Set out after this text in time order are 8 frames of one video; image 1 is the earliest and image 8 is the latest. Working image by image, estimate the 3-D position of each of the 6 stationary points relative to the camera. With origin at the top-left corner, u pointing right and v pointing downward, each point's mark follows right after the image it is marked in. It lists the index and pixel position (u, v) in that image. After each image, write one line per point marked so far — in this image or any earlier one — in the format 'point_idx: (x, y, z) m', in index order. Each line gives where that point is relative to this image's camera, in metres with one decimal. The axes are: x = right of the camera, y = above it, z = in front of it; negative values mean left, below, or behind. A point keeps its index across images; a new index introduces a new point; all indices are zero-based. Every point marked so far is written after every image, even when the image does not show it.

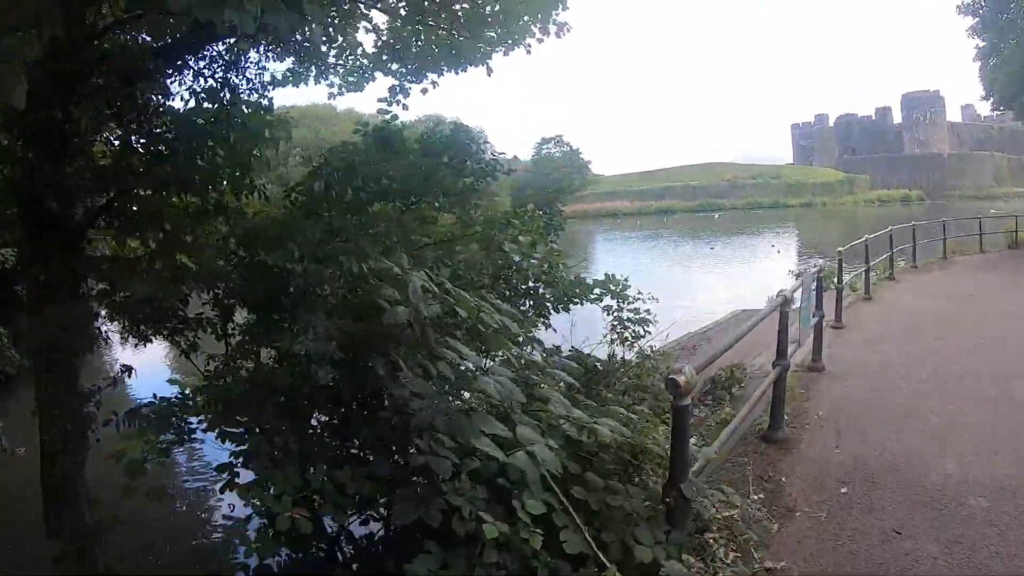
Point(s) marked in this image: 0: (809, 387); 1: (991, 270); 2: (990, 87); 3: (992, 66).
0: (+2.1, -0.7, +4.5) m
1: (+6.8, +0.3, +9.0) m
2: (+11.0, +4.5, +14.4) m
3: (+10.8, +4.9, +14.2) m
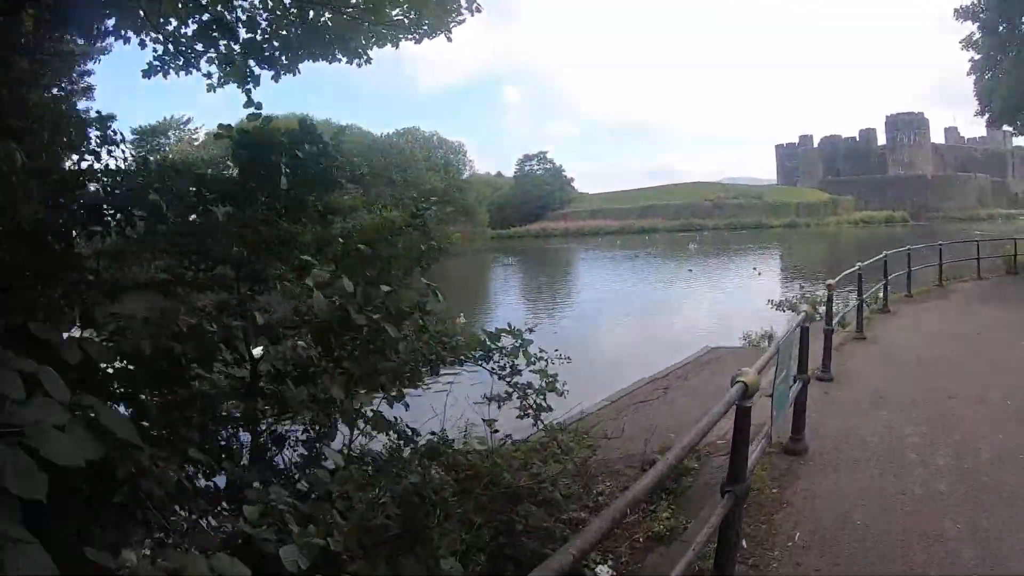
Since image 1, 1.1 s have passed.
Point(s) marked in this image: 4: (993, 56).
0: (+1.4, -1.0, +3.3) m
1: (+6.0, -0.2, +7.9) m
2: (+10.1, +3.9, +13.5) m
3: (+10.0, +4.3, +13.3) m
4: (+10.0, +4.8, +13.1) m
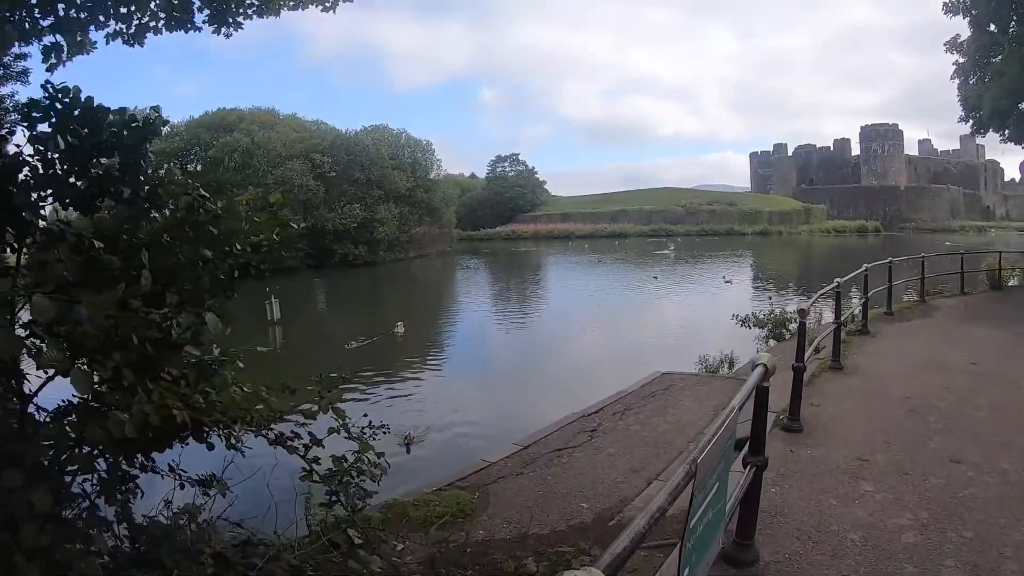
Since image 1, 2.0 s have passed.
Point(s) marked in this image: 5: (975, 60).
0: (+0.8, -1.1, +2.3) m
1: (+5.2, -0.4, +7.0) m
2: (+9.2, +3.6, +12.8) m
3: (+9.1, +4.0, +12.6) m
4: (+9.1, +4.5, +12.4) m
5: (+9.1, +4.5, +12.5) m
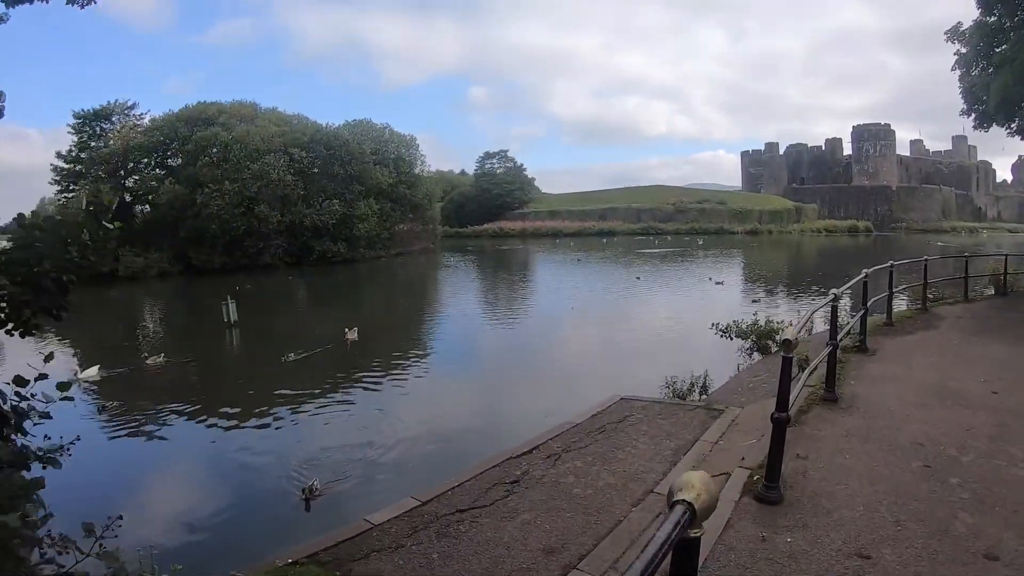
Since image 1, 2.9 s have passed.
0: (+0.3, -1.2, +1.4) m
1: (+4.7, -0.4, +6.2) m
2: (+8.7, +3.6, +12.0) m
3: (+8.5, +4.0, +11.8) m
4: (+8.5, +4.4, +11.7) m
5: (+8.5, +4.4, +11.8) m
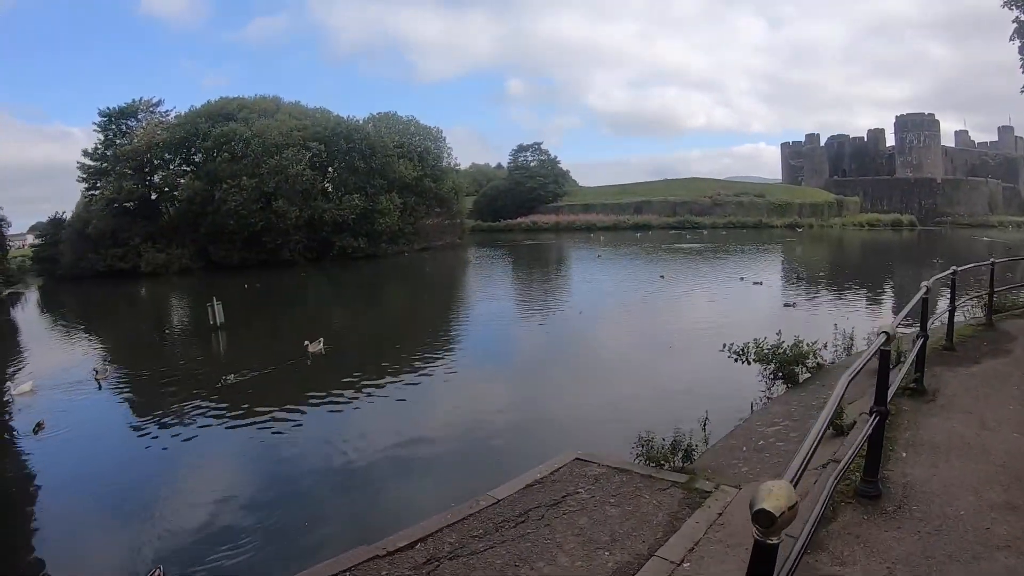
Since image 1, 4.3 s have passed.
0: (-0.3, -1.3, +0.3) m
1: (+4.3, -0.5, +4.8) m
2: (+8.6, +3.5, +10.4) m
3: (+8.4, +3.9, +10.2) m
4: (+8.4, +4.3, +10.1) m
5: (+8.4, +4.3, +10.2) m
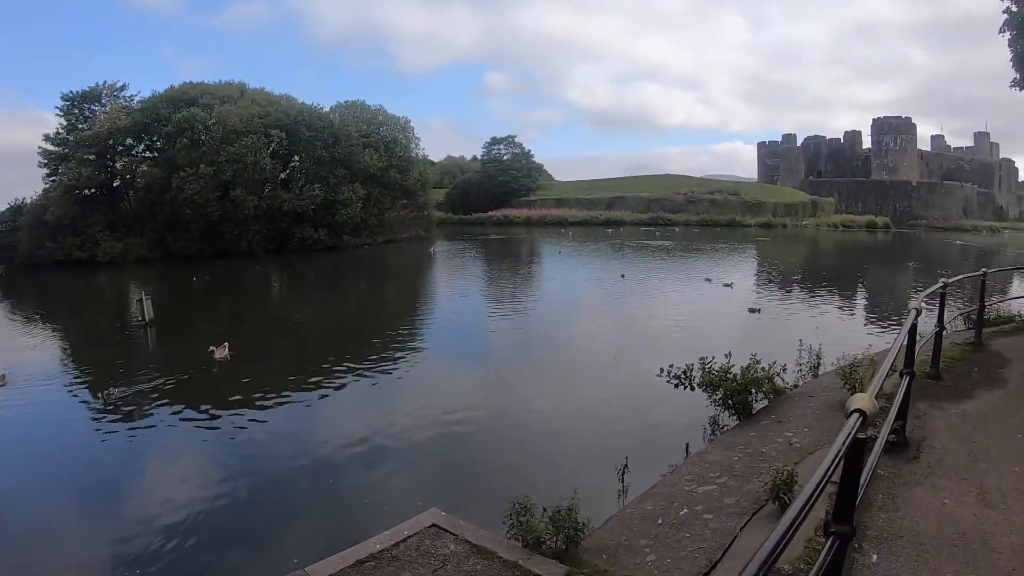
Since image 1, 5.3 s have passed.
0: (-0.9, -1.3, -0.6) m
1: (+3.7, -0.6, +4.1) m
2: (+7.8, +3.4, +9.7) m
3: (+7.7, +3.8, +9.5) m
4: (+7.7, +4.2, +9.4) m
5: (+7.7, +4.2, +9.5) m
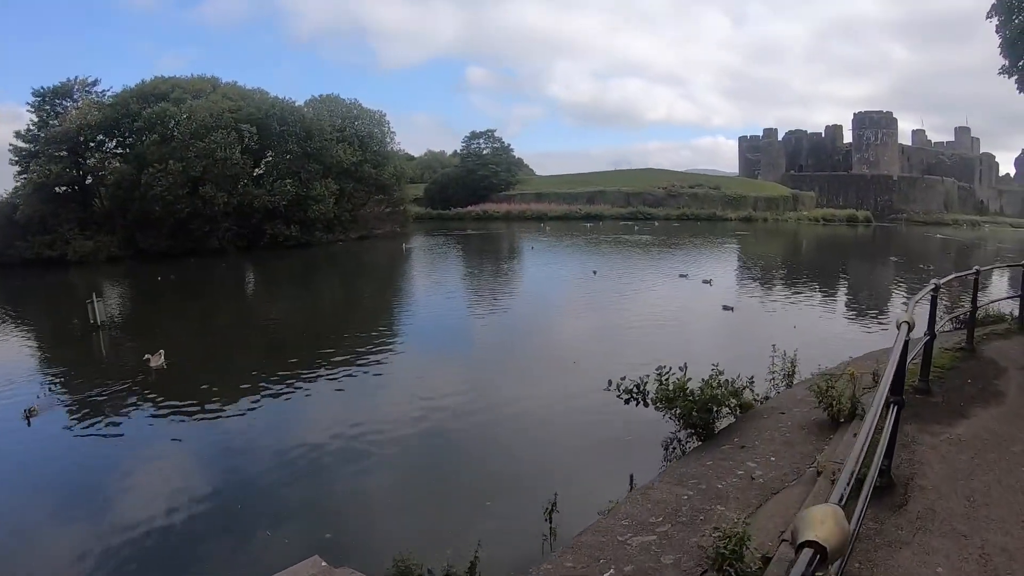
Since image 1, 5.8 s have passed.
0: (-1.1, -1.4, -1.2) m
1: (+3.3, -0.6, +3.6) m
2: (+7.3, +3.4, +9.4) m
3: (+7.1, +3.9, +9.2) m
4: (+7.1, +4.3, +9.0) m
5: (+7.1, +4.3, +9.1) m
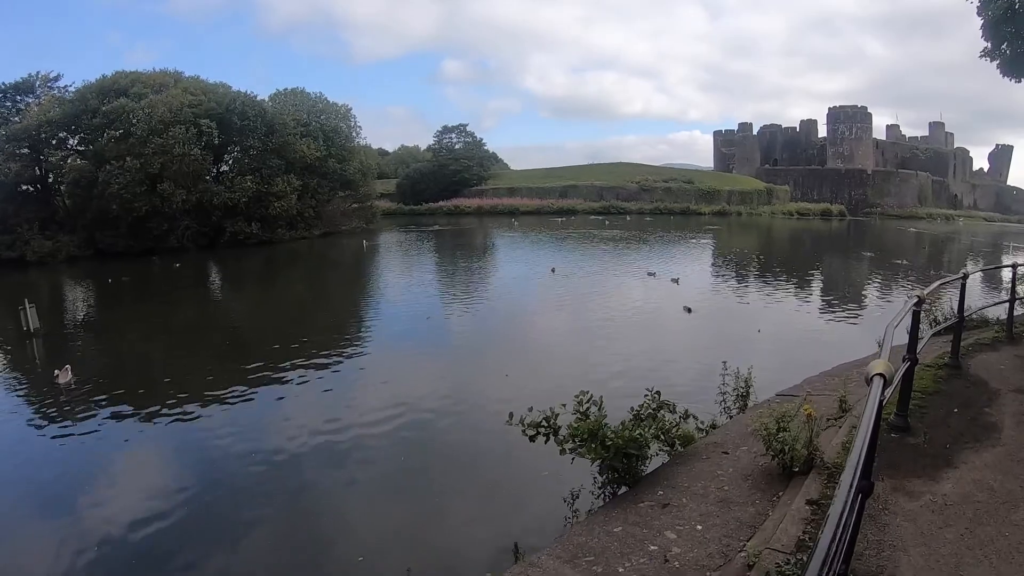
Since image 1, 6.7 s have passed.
0: (-1.5, -1.4, -1.8) m
1: (+2.8, -0.6, +3.1) m
2: (+6.6, +3.5, +8.9) m
3: (+6.5, +3.9, +8.7) m
4: (+6.5, +4.3, +8.5) m
5: (+6.4, +4.4, +8.6) m
